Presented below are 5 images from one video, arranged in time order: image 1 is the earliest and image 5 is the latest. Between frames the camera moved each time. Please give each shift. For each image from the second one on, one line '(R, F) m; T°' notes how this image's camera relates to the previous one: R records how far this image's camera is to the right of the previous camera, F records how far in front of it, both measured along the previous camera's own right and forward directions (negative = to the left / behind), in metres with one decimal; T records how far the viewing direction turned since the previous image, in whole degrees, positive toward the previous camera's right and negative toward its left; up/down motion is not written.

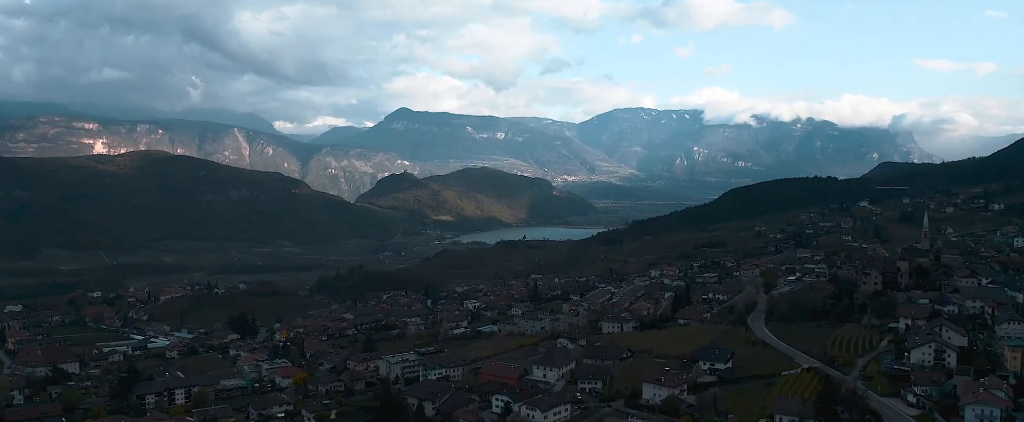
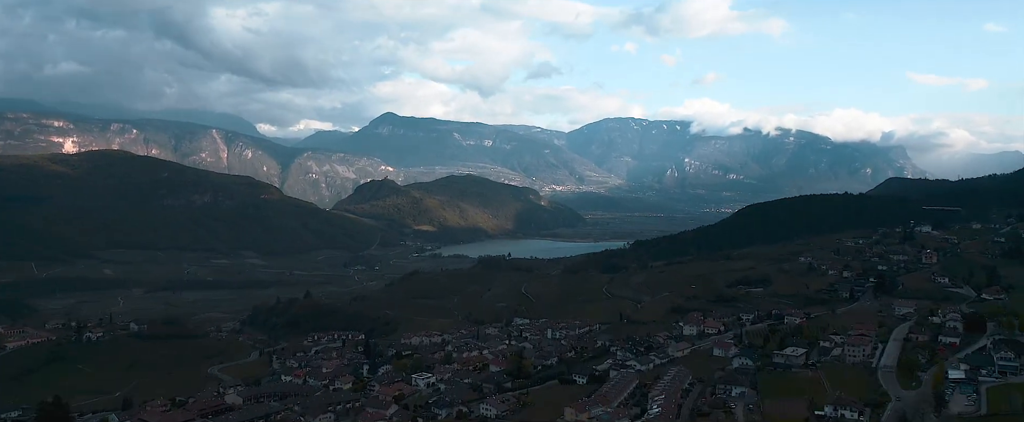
(+0.4, +11.8) m; +1°
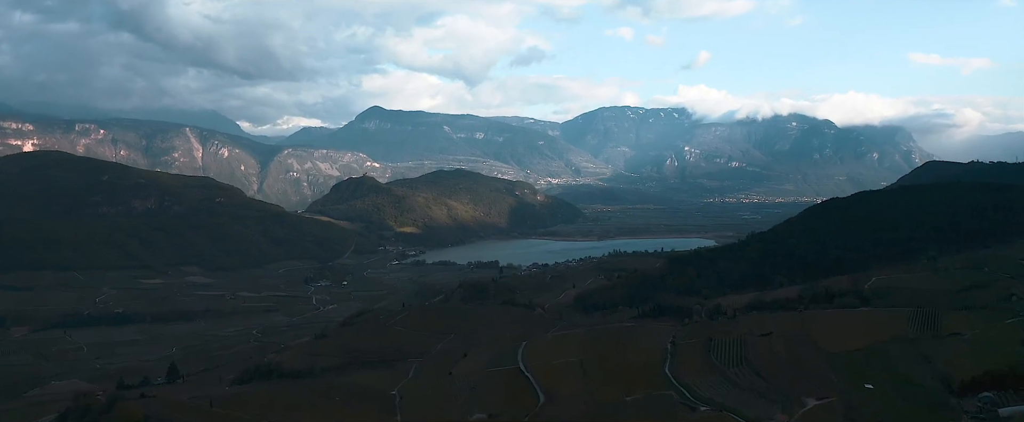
(+0.3, +20.6) m; 0°
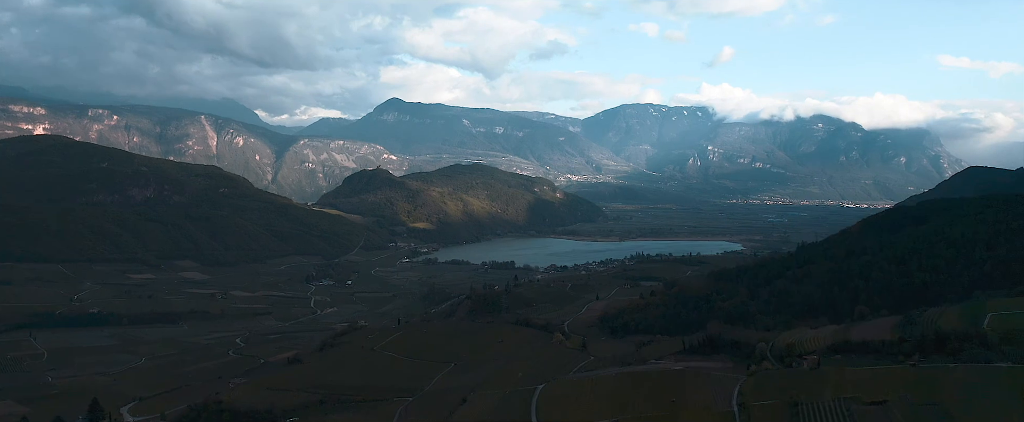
(0.0, +7.6) m; -1°
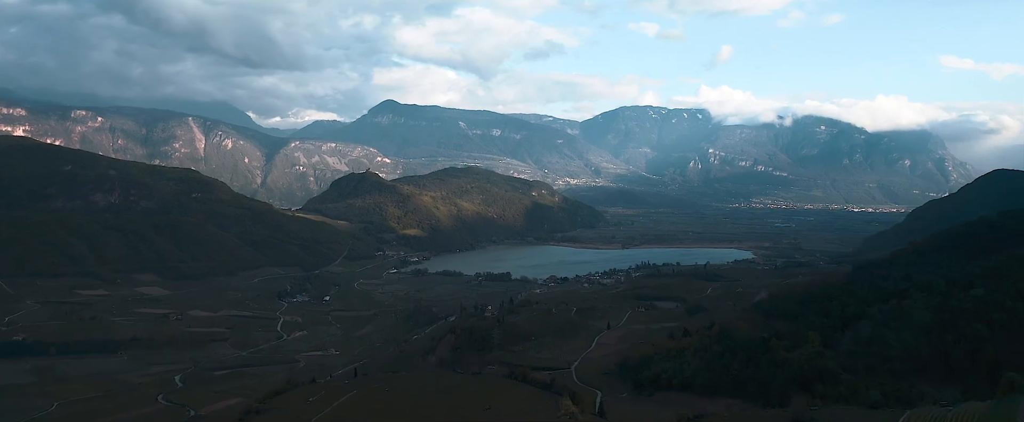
(+0.2, +9.8) m; 0°
